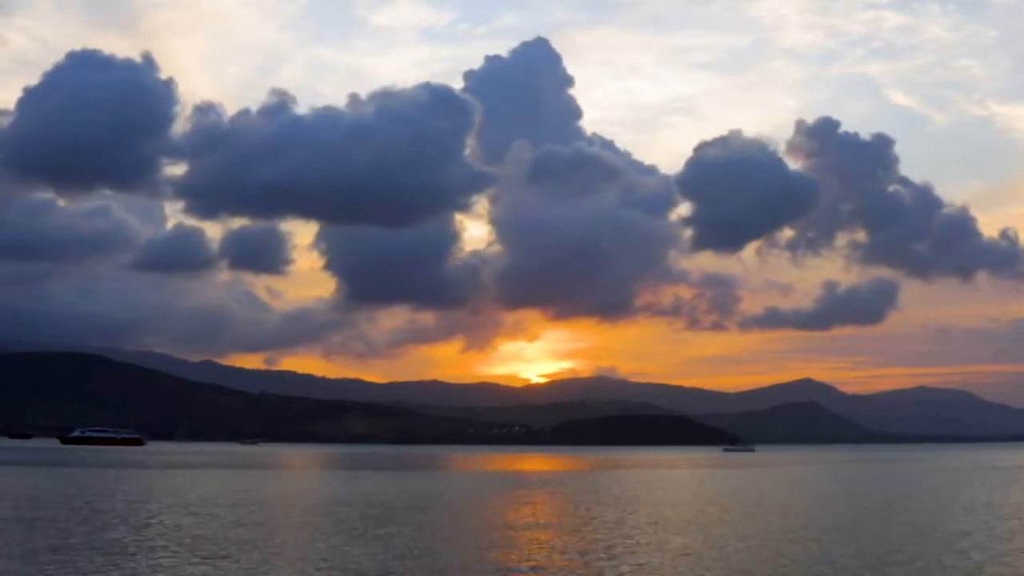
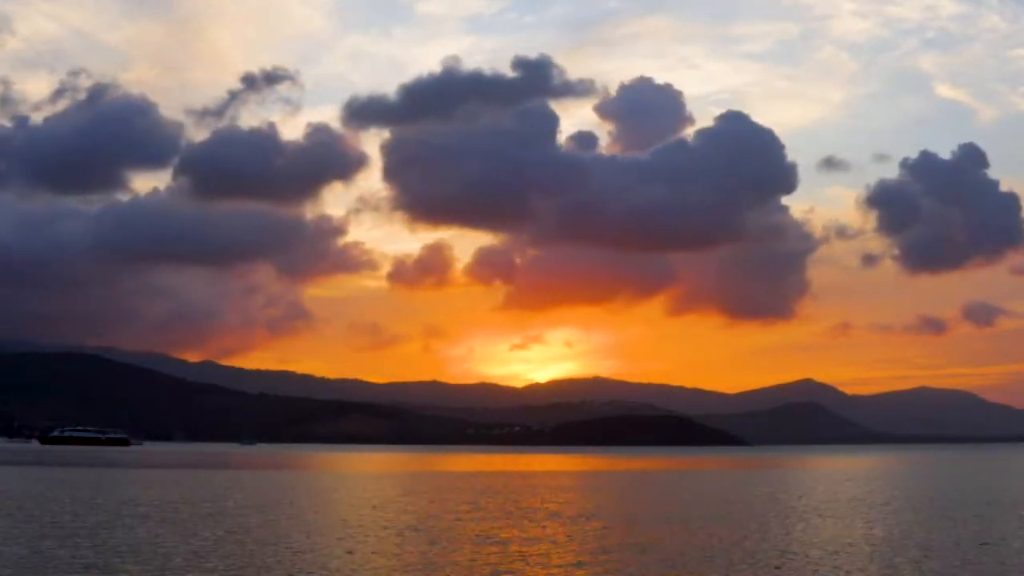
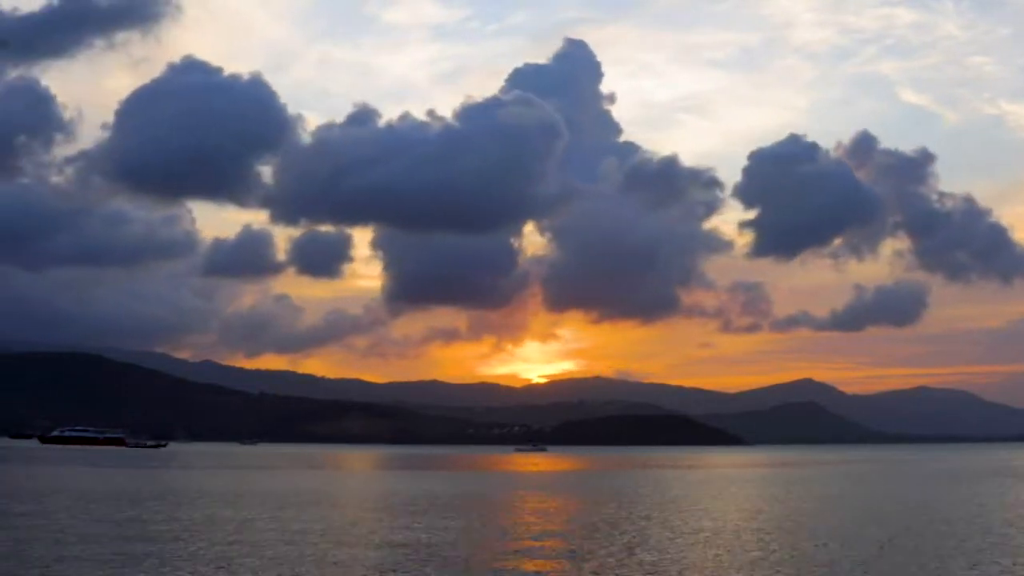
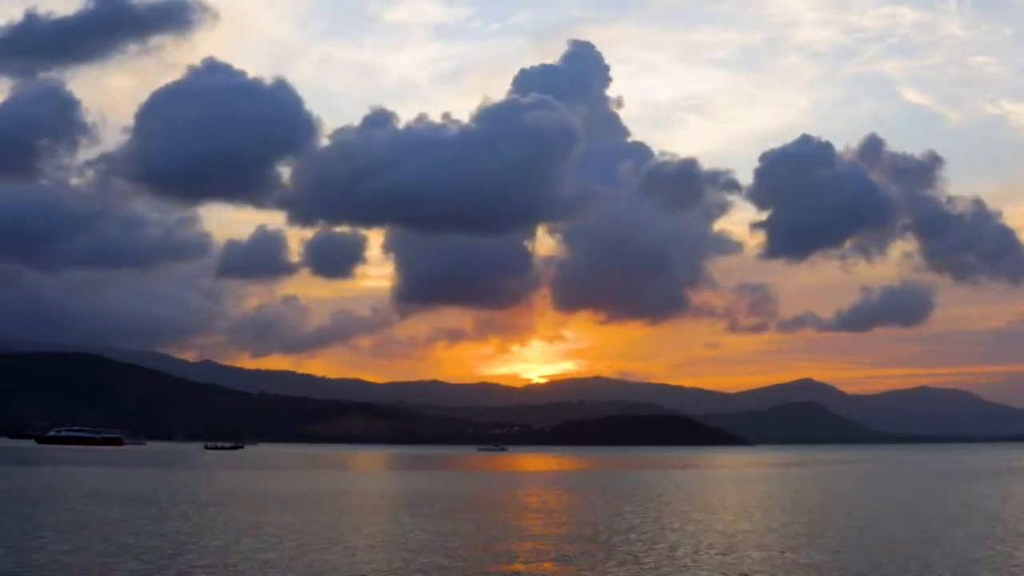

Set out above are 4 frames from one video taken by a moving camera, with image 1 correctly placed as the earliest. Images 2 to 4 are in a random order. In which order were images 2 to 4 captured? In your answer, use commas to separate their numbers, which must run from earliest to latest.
3, 4, 2
